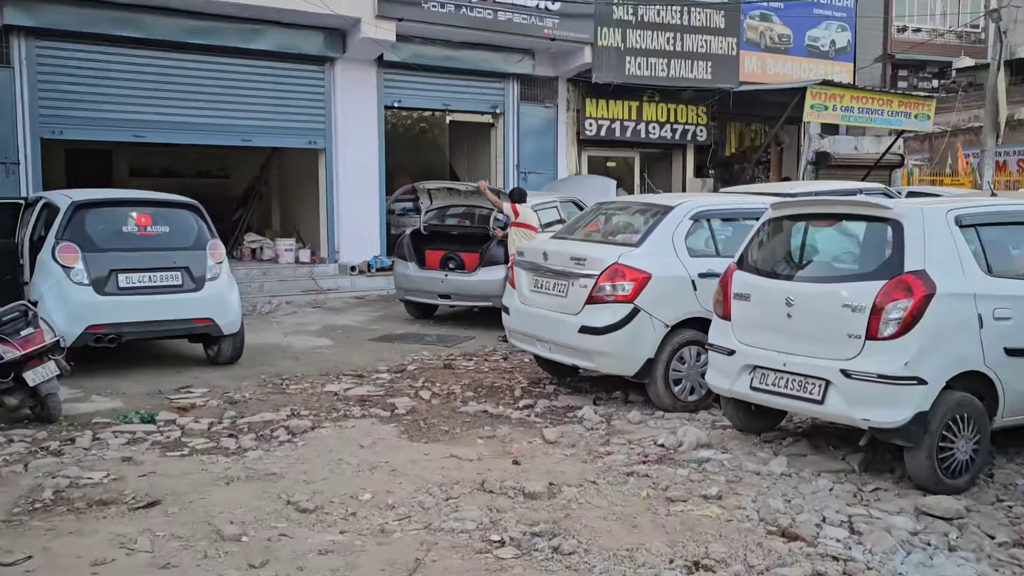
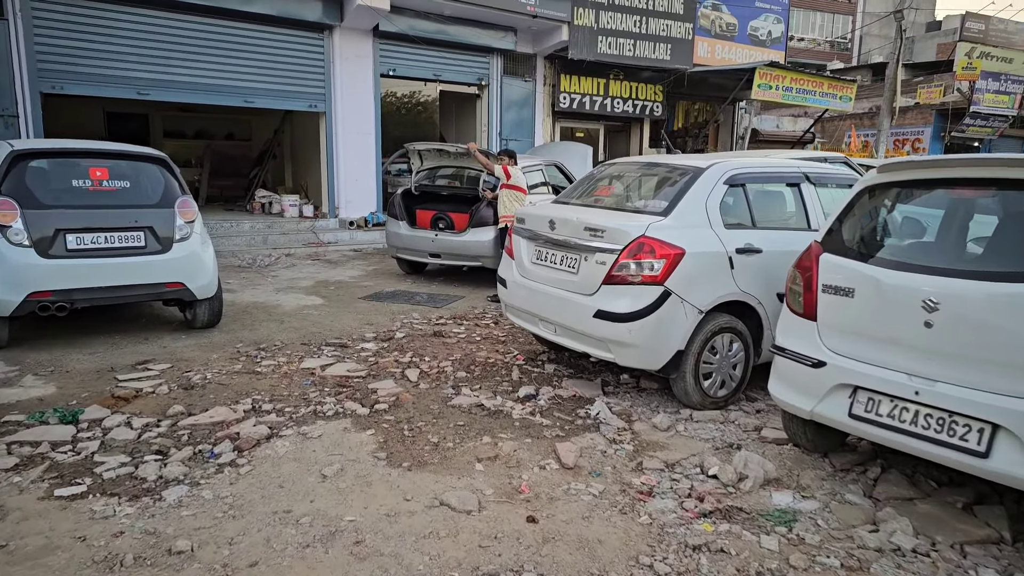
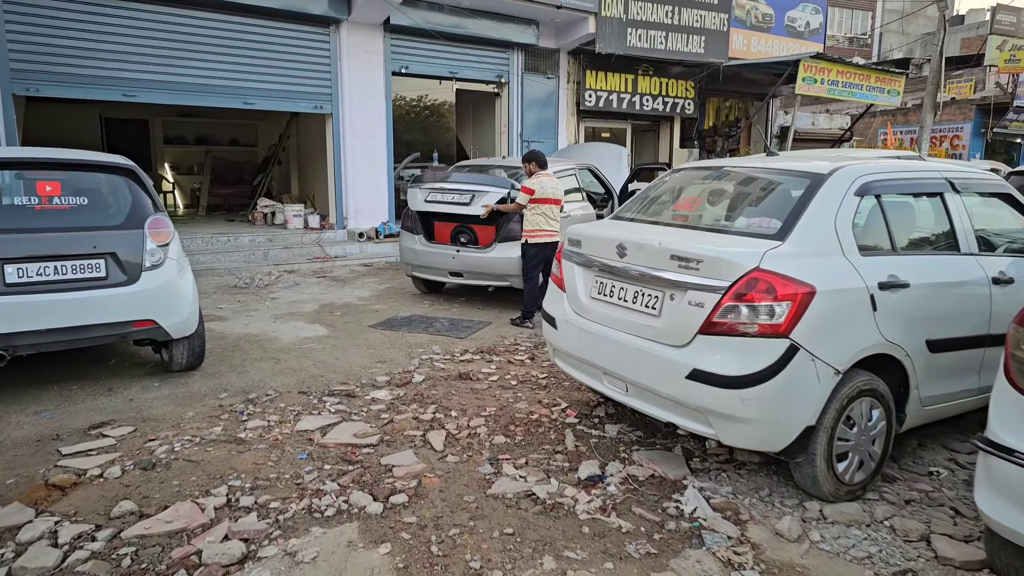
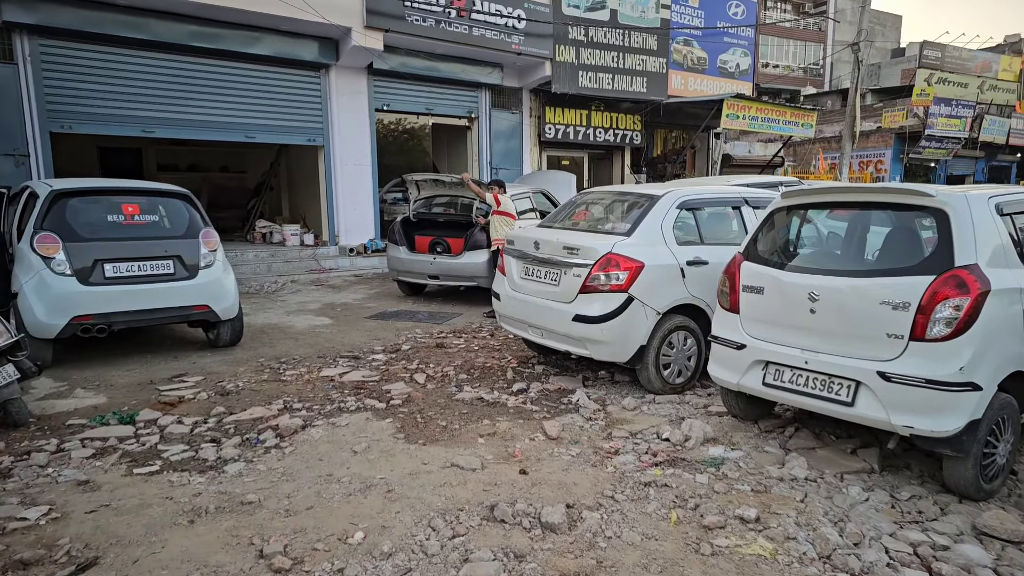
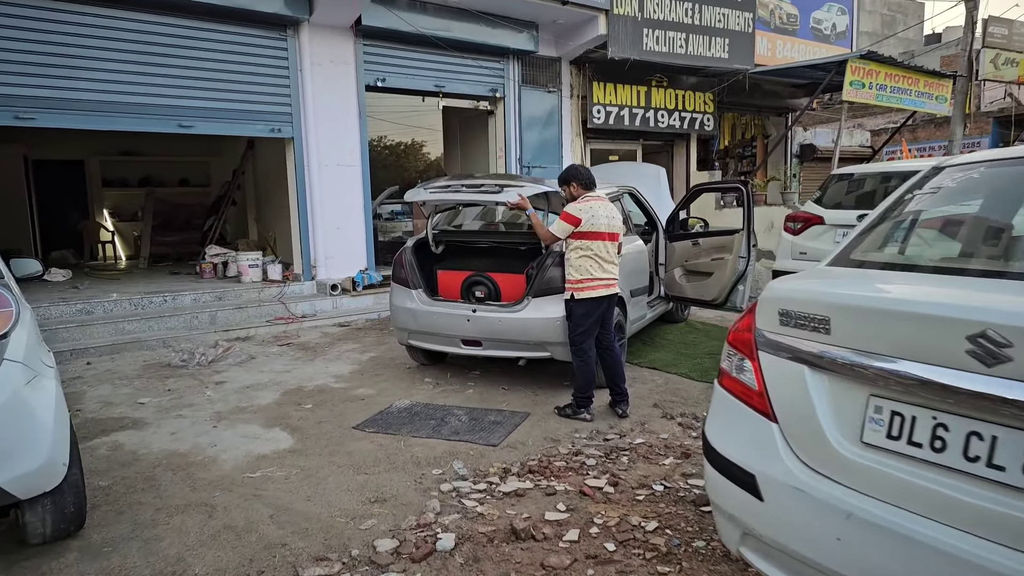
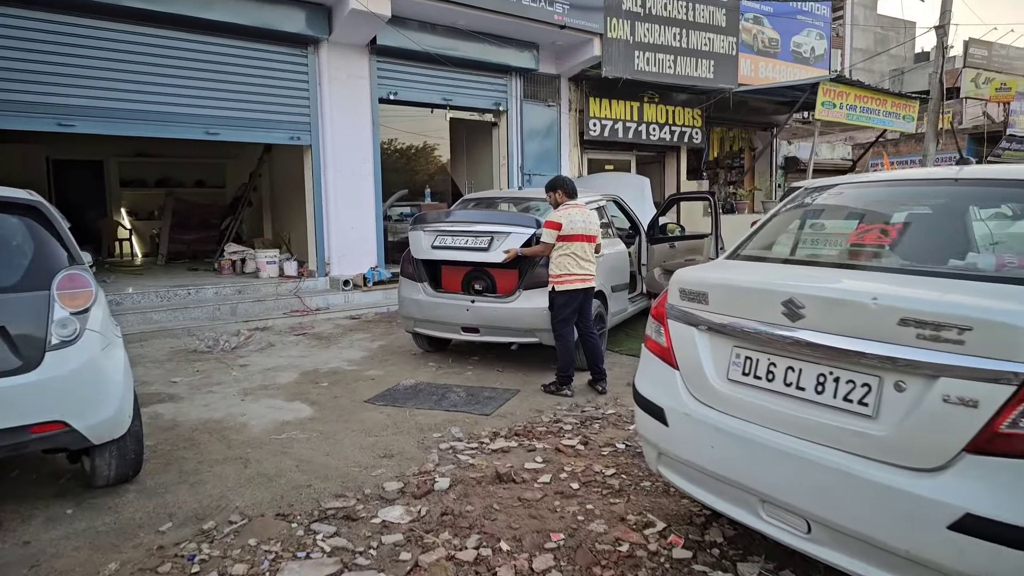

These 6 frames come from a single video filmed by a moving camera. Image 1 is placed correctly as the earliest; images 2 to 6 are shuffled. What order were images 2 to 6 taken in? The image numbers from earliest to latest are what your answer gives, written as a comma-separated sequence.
4, 2, 3, 6, 5
